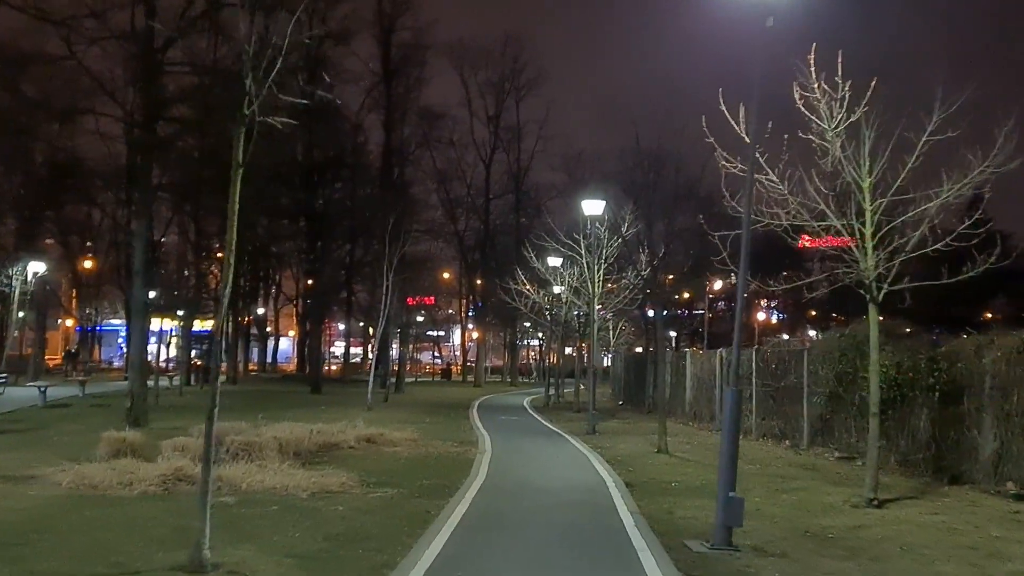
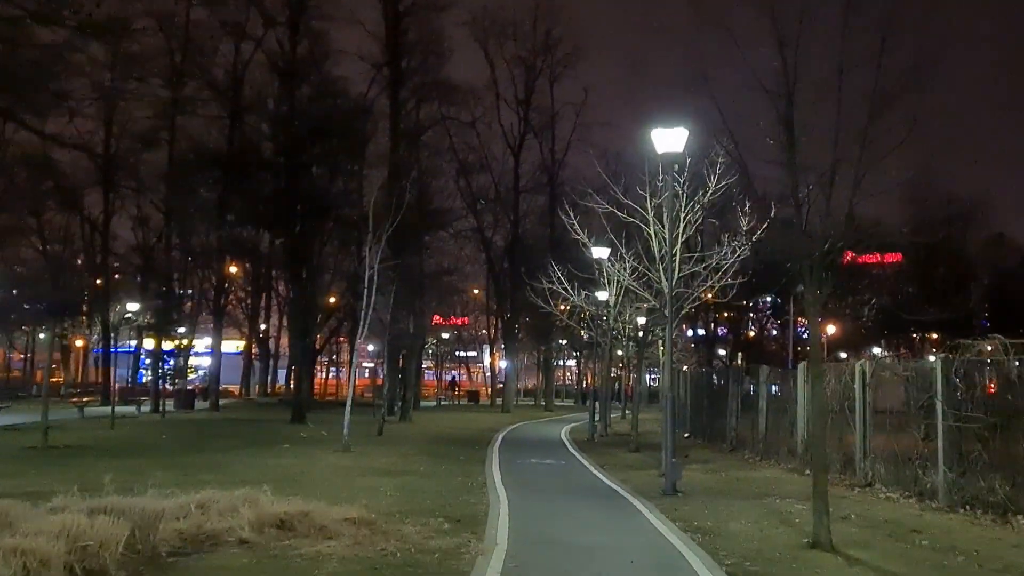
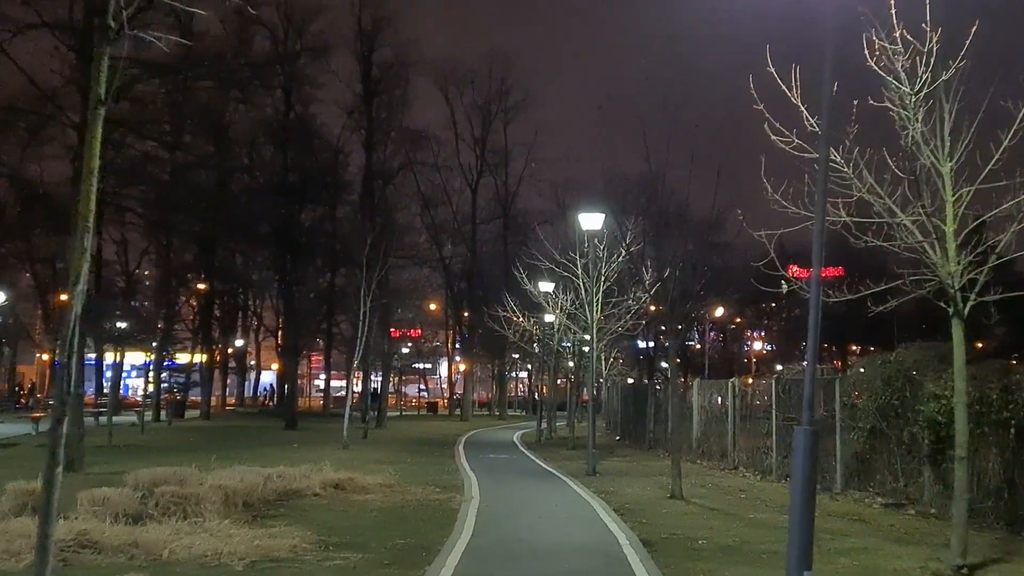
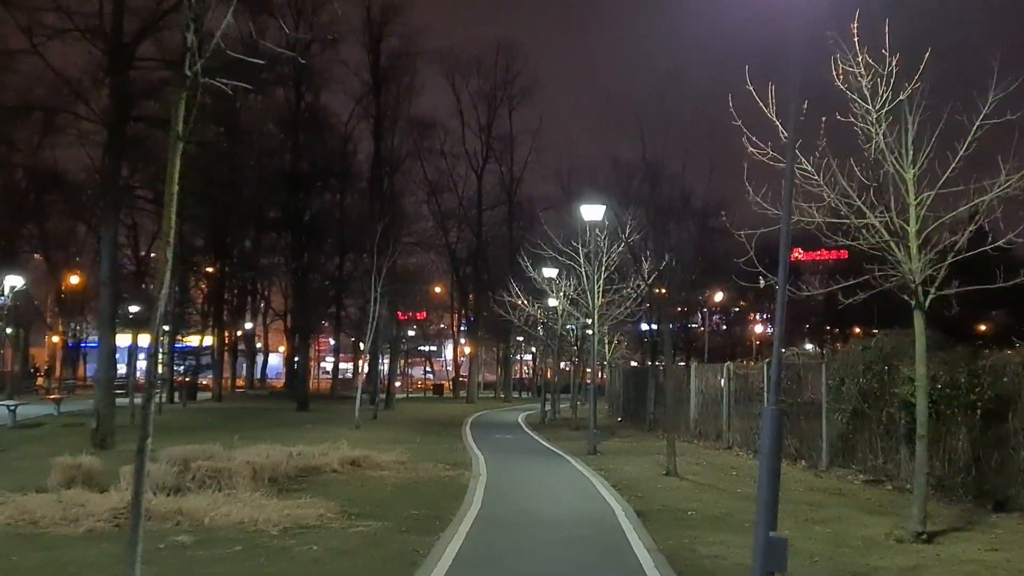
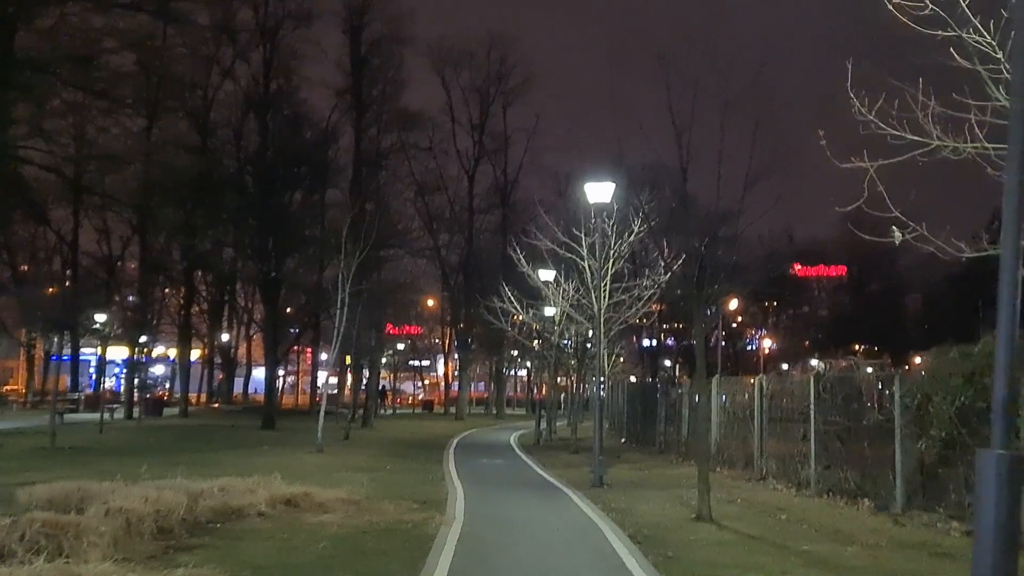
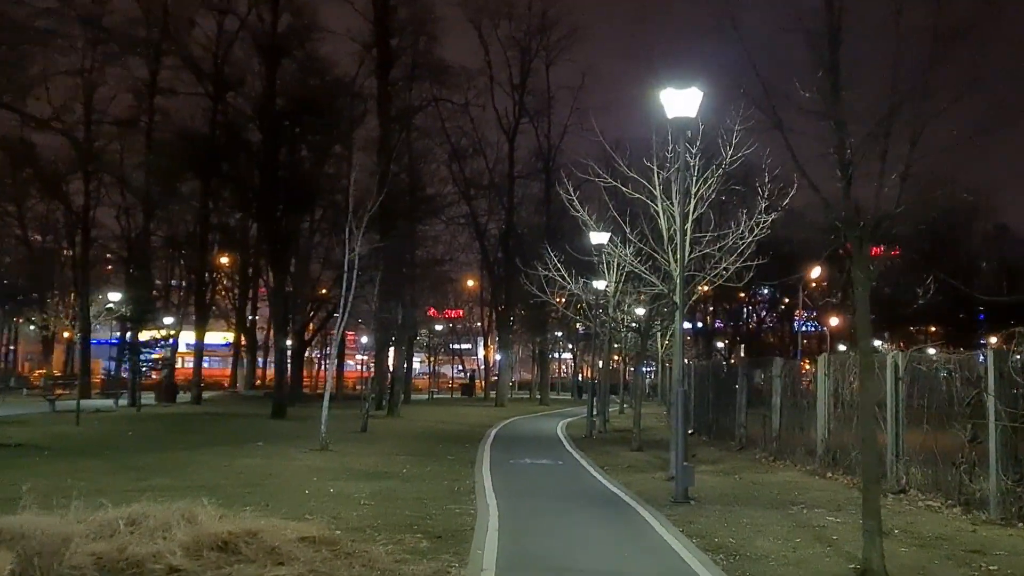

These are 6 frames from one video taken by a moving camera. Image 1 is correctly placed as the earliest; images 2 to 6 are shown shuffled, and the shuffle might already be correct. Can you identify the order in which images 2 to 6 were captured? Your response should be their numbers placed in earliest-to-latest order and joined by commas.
4, 3, 5, 2, 6
